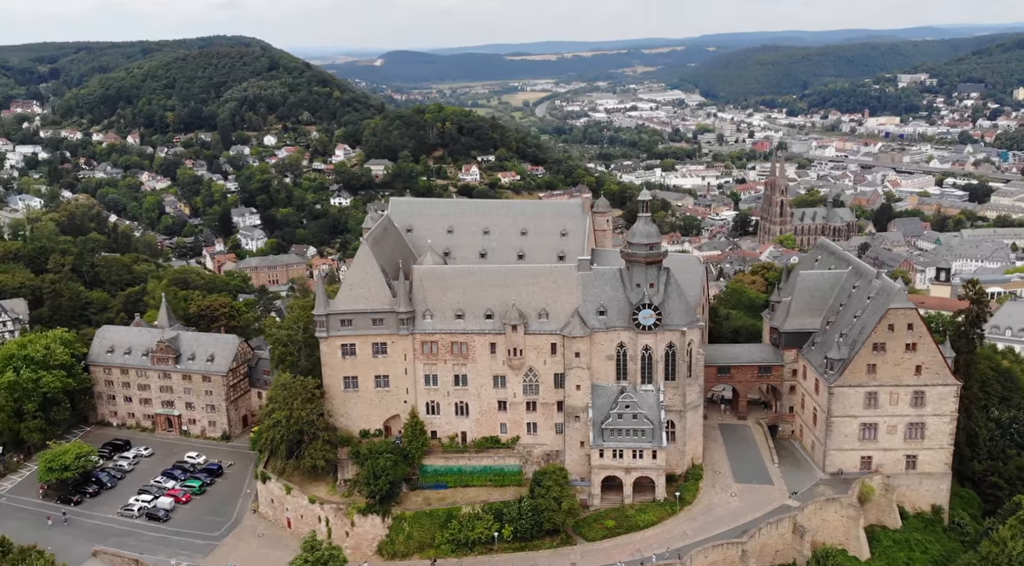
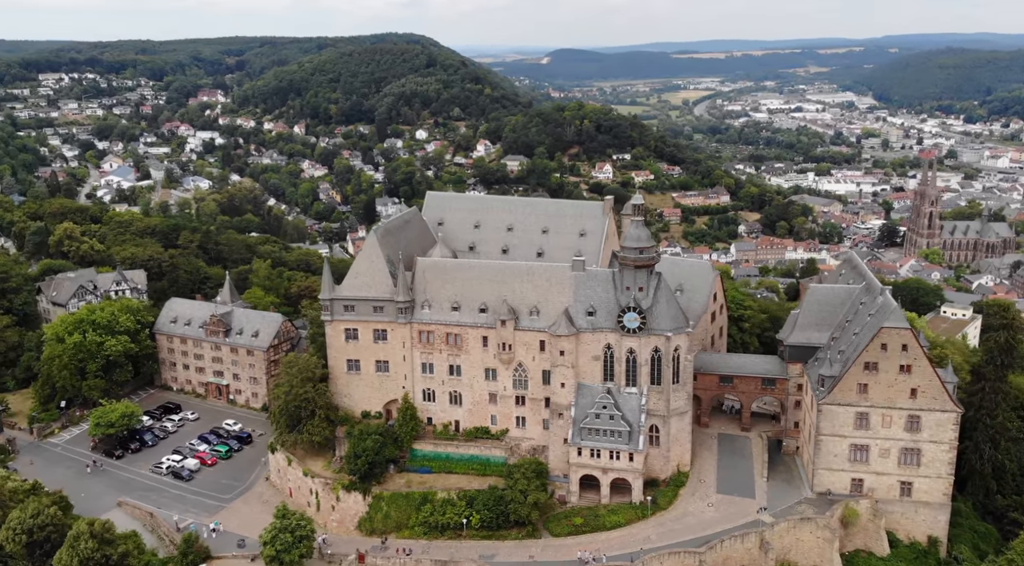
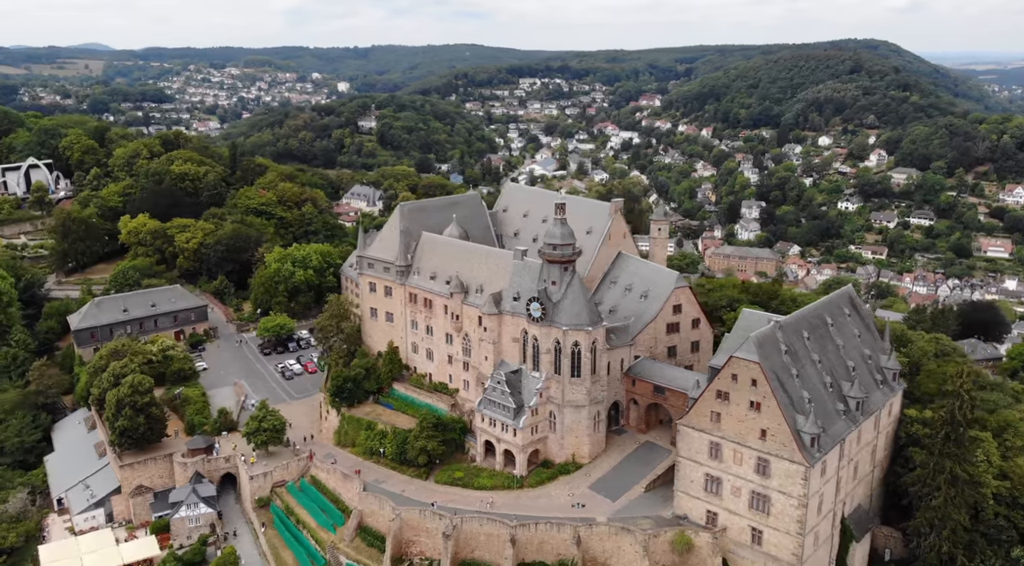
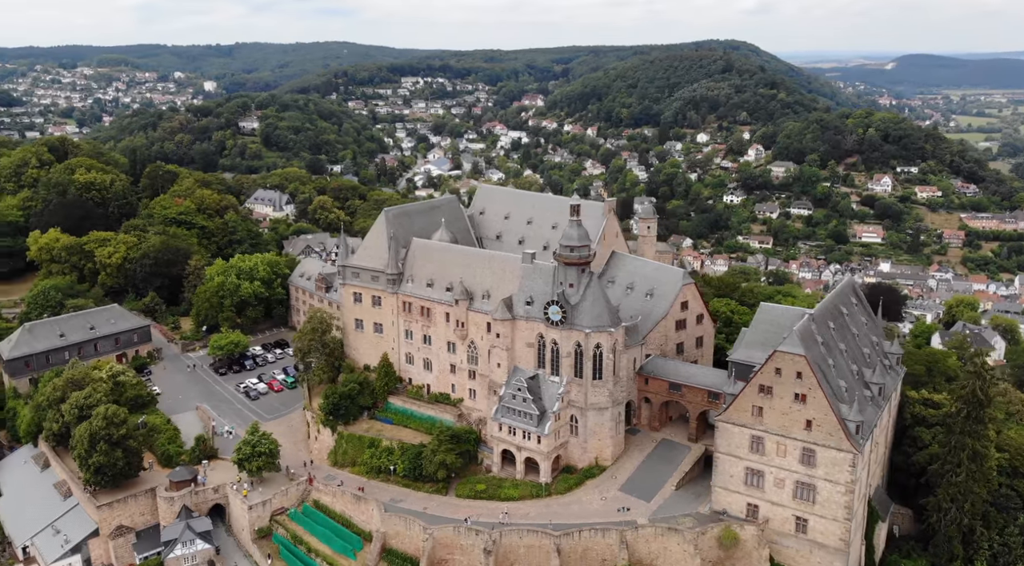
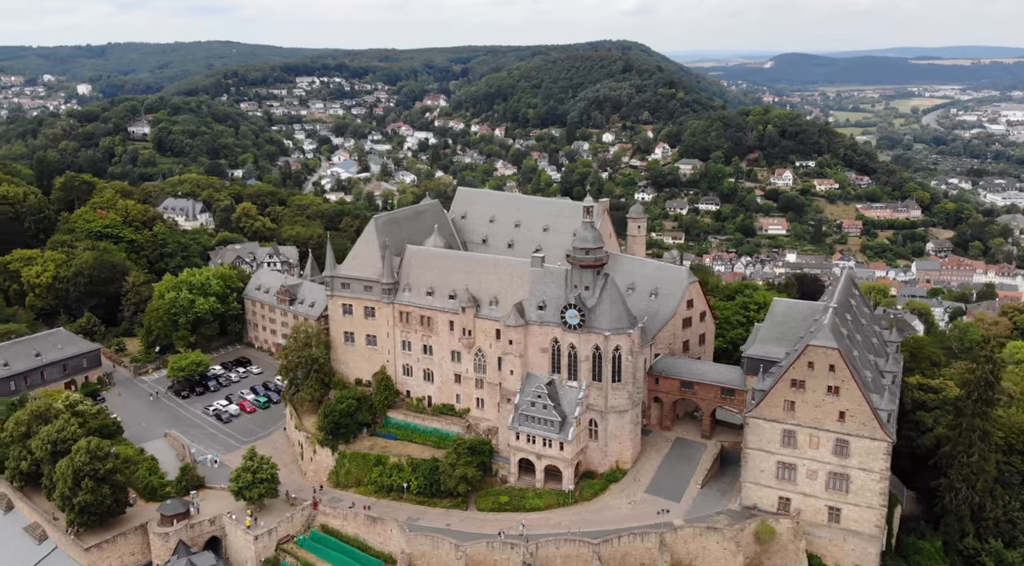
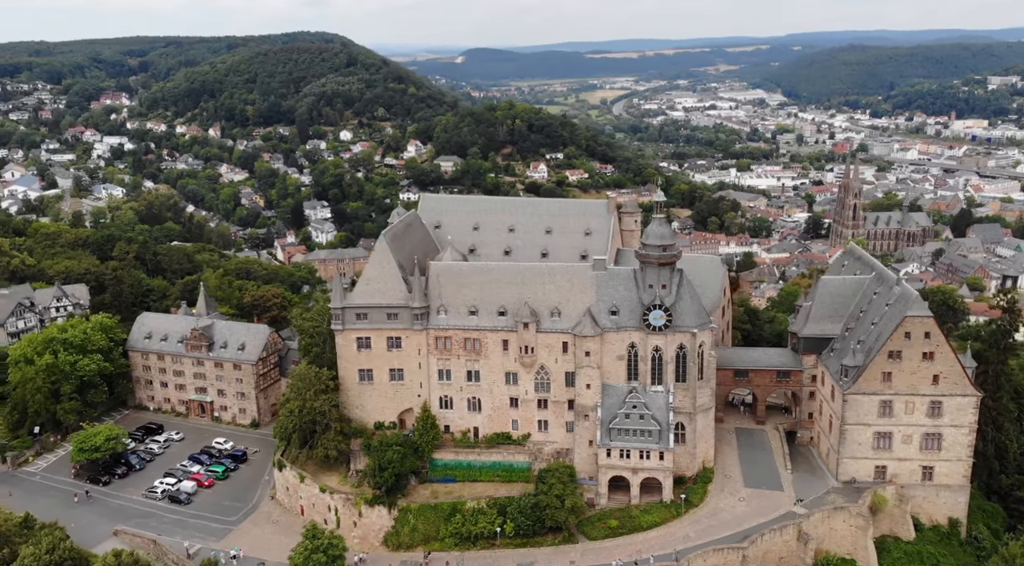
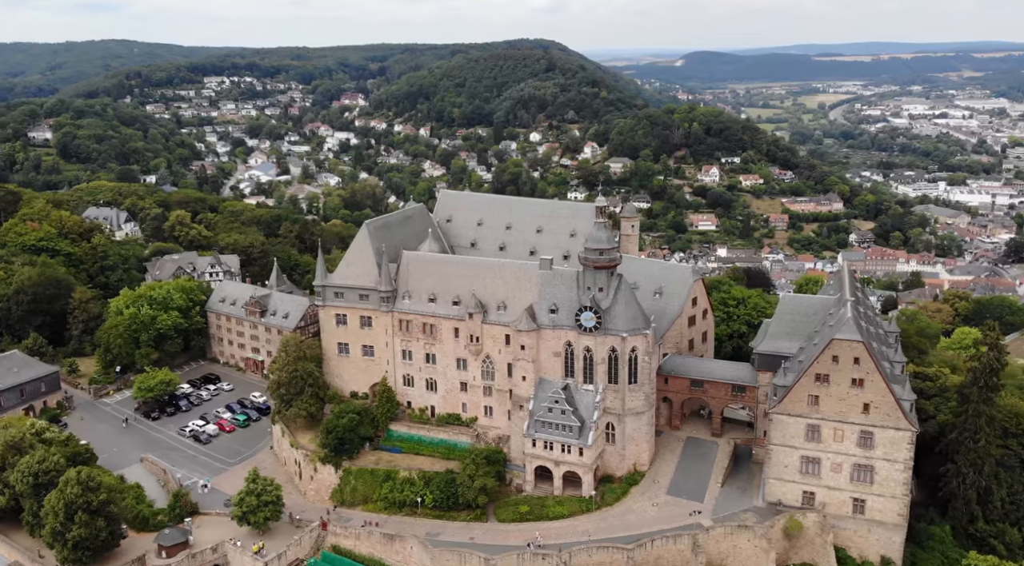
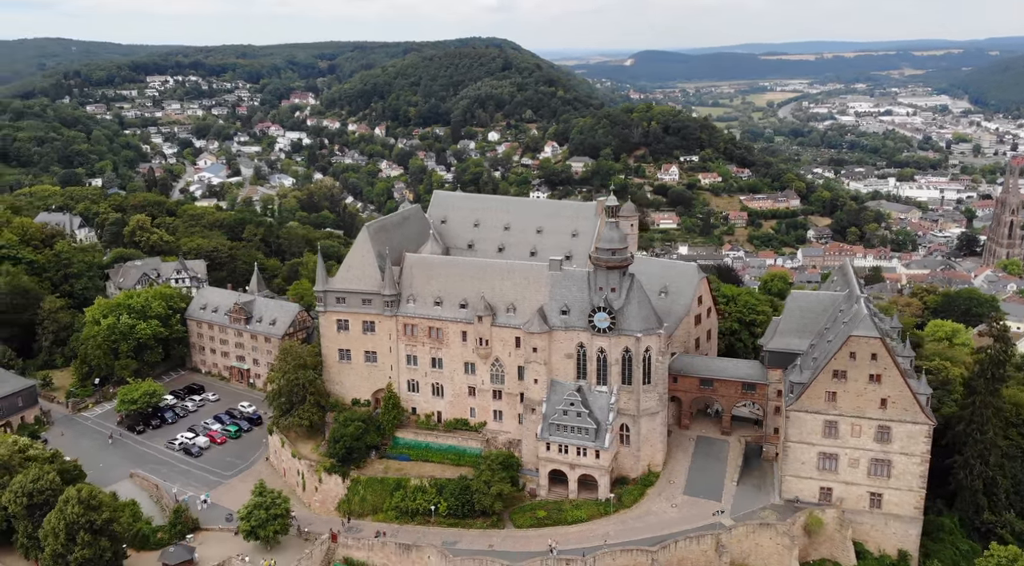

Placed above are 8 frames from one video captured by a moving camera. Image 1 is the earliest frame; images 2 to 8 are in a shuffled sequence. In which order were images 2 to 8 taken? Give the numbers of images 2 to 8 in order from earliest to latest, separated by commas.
6, 2, 8, 7, 5, 4, 3
